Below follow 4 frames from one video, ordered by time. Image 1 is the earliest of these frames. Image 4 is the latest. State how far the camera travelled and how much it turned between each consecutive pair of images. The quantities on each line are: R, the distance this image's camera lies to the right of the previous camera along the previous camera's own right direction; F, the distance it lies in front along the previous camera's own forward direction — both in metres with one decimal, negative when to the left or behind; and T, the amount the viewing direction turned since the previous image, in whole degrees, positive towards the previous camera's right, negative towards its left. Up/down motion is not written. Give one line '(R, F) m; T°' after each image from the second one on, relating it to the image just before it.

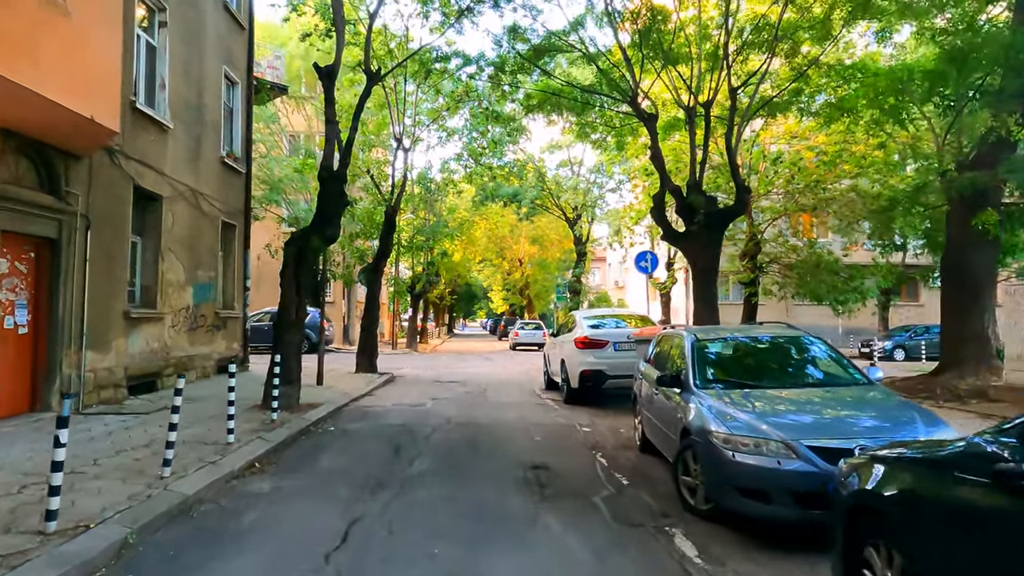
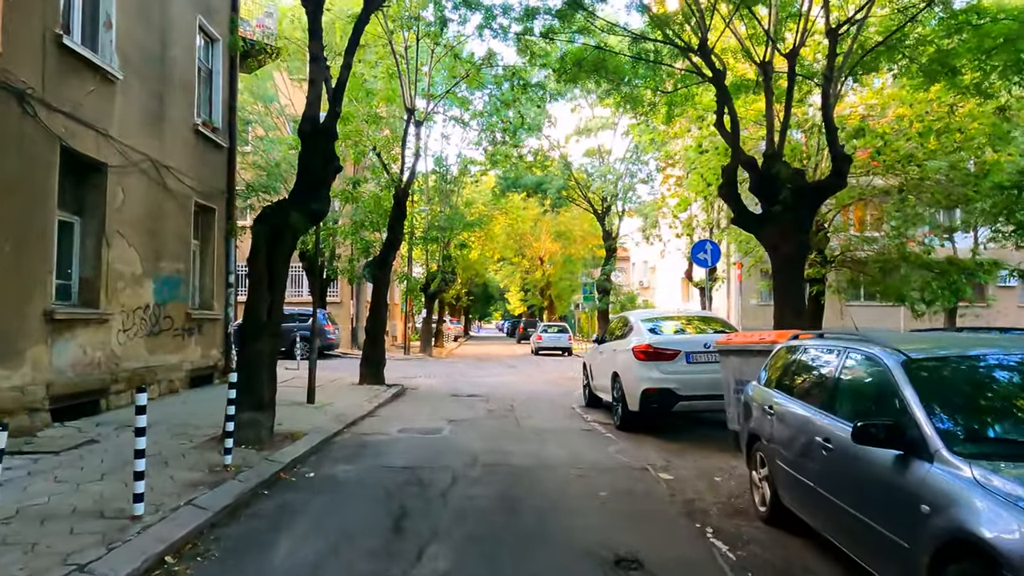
(-0.4, +2.8) m; -1°
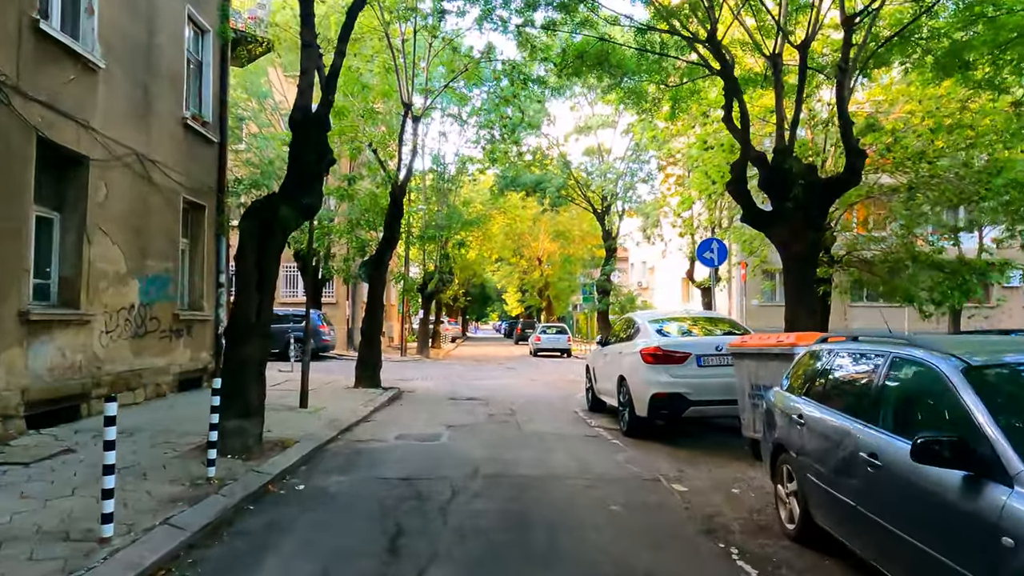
(-0.1, +0.5) m; 0°
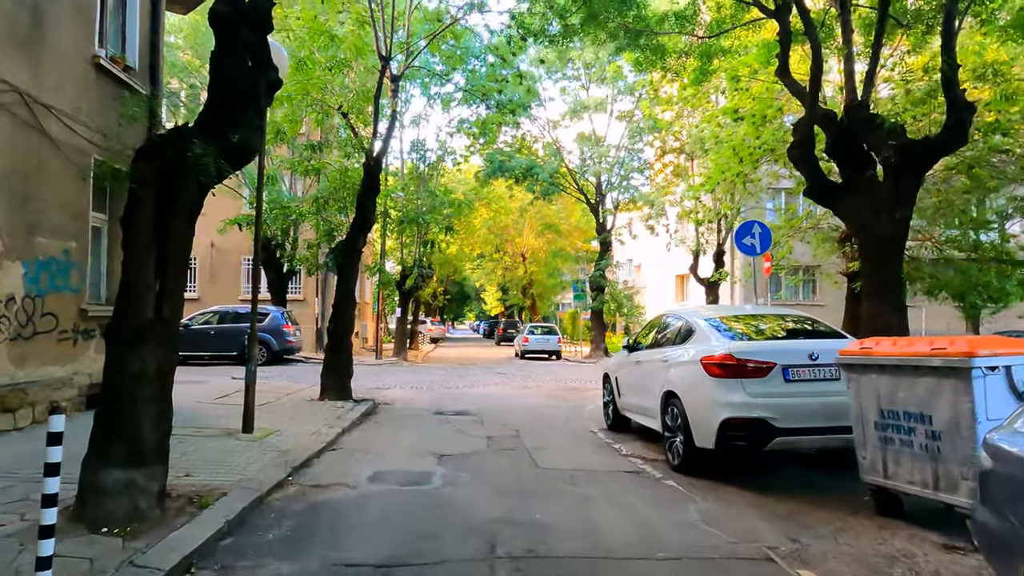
(-0.4, +2.5) m; +2°
